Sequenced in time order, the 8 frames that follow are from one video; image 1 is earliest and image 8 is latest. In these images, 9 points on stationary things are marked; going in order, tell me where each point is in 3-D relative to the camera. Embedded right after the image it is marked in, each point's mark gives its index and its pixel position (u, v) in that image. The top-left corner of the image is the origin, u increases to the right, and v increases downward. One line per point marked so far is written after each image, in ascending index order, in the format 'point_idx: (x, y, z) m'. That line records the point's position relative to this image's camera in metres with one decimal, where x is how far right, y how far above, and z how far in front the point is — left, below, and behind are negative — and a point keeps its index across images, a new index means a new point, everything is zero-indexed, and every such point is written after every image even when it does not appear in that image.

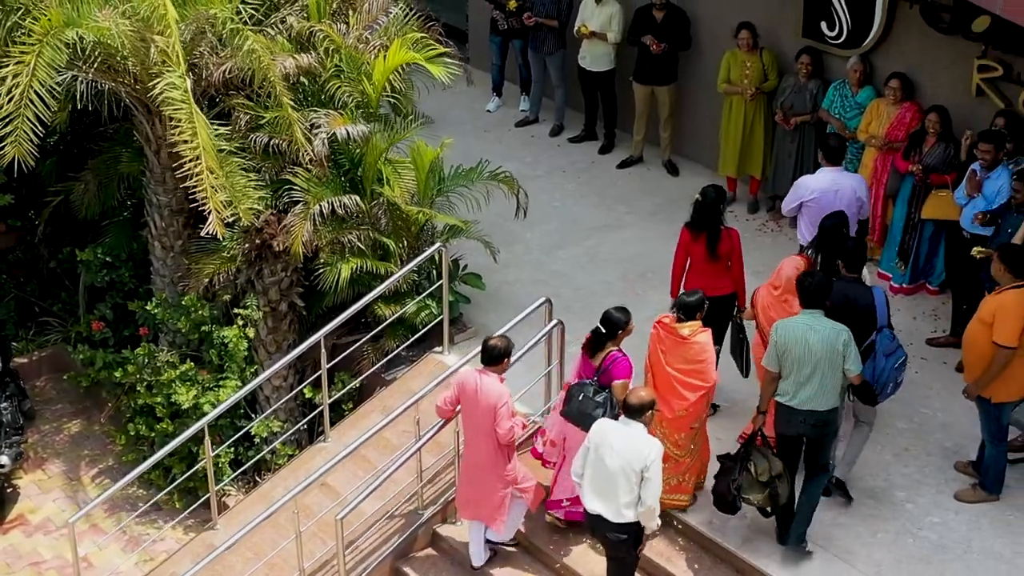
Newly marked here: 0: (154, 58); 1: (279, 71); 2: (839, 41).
0: (-1.5, +0.9, +6.7) m
1: (-0.9, +0.9, +6.7) m
2: (+1.7, +1.2, +8.3) m
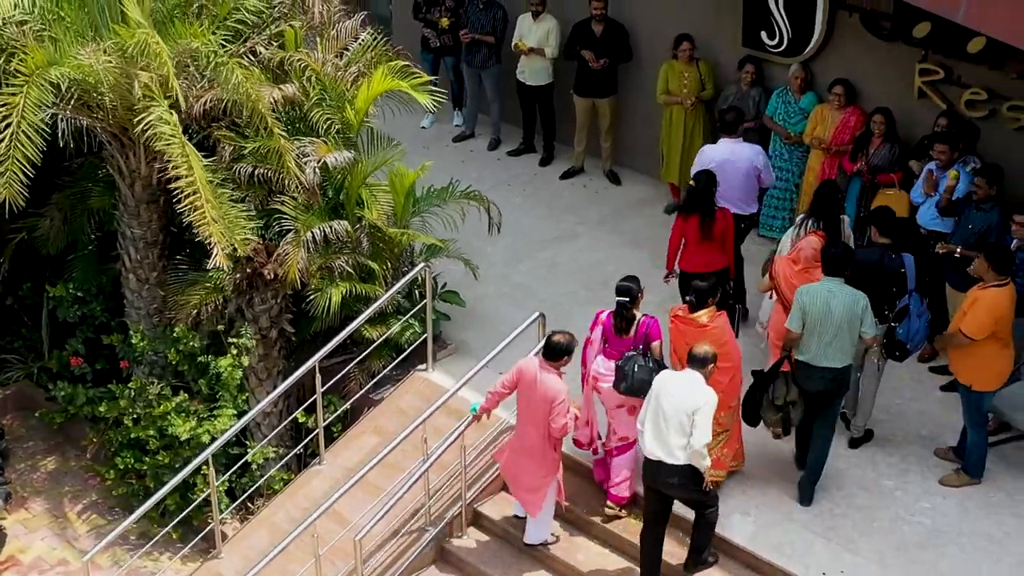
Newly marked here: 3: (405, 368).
0: (-1.5, +0.8, +6.7) m
1: (-1.0, +0.8, +6.8) m
2: (+1.4, +1.3, +8.6) m
3: (-0.5, -0.4, +7.6) m
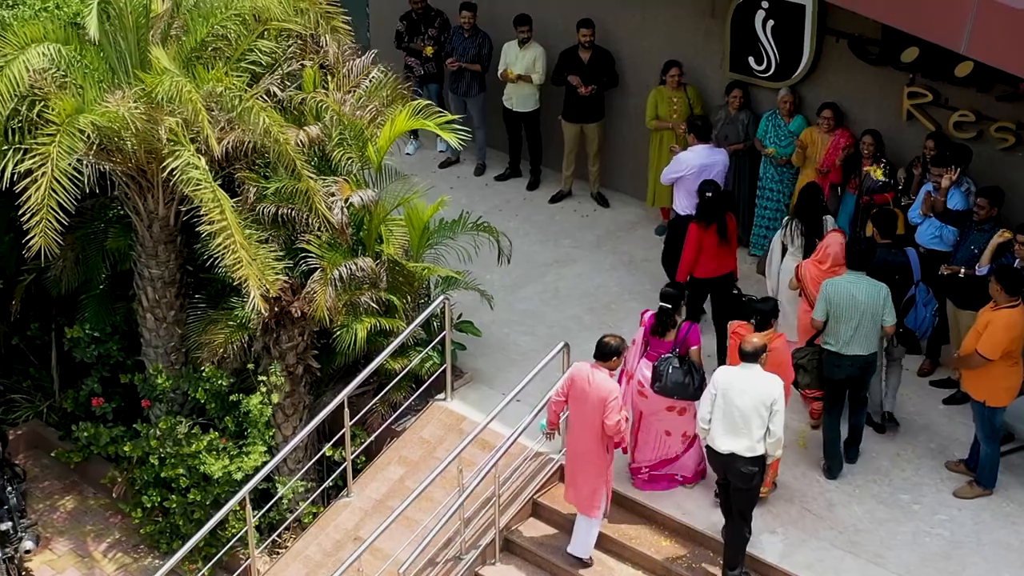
0: (-1.4, +0.6, +6.8) m
1: (-0.9, +0.6, +6.9) m
2: (+1.4, +1.2, +8.9) m
3: (-0.4, -0.5, +7.8) m
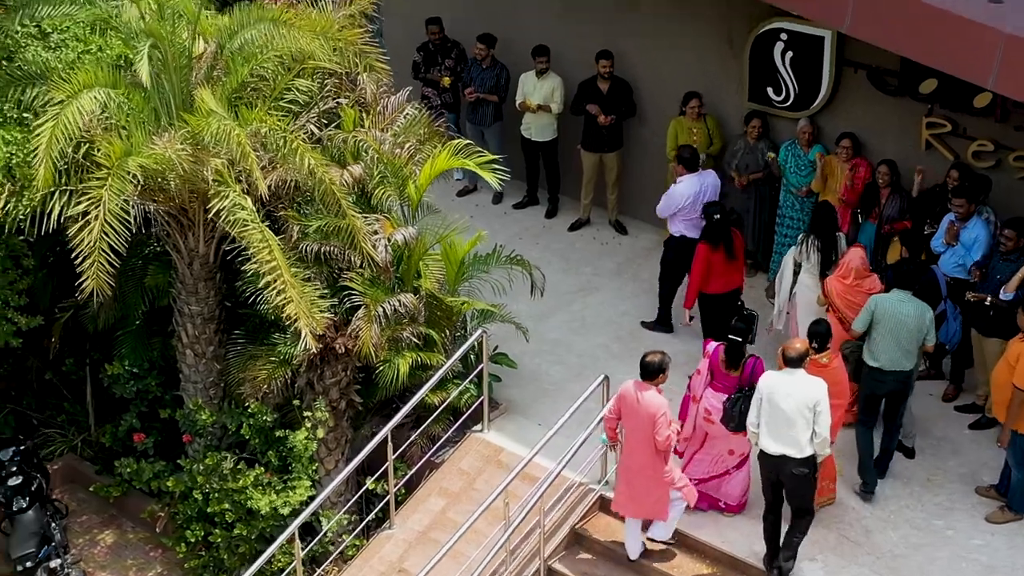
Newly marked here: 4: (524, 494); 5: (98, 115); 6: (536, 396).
0: (-1.3, +0.5, +6.9) m
1: (-0.7, +0.5, +7.1) m
2: (+1.5, +1.0, +9.1) m
3: (-0.2, -0.7, +7.9) m
4: (+0.1, -0.9, +7.3) m
5: (-1.7, +0.7, +6.8) m
6: (+0.1, -0.5, +8.2) m
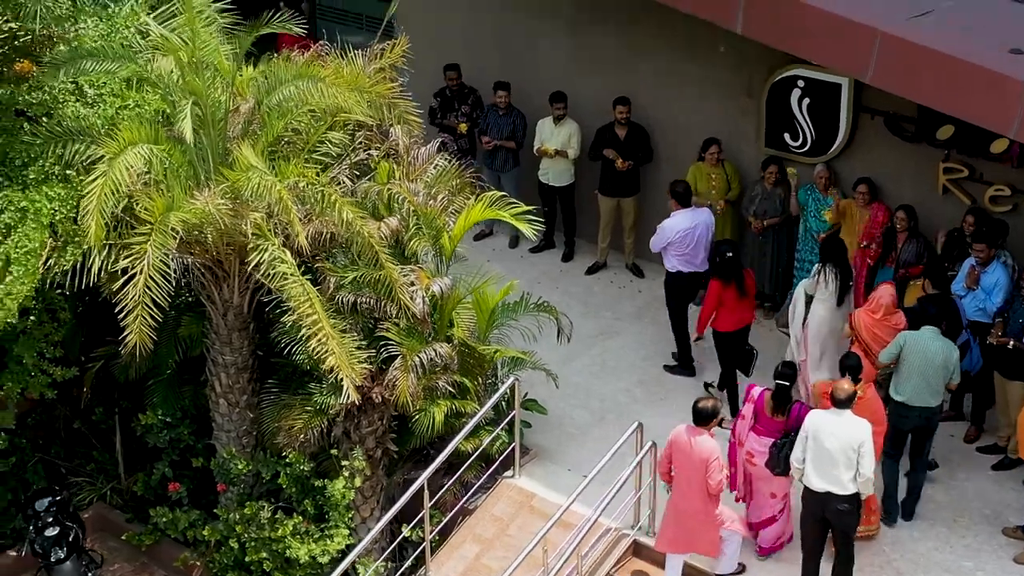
0: (-1.1, +0.2, +7.0) m
1: (-0.6, +0.2, +7.2) m
2: (+1.6, +0.8, +9.2) m
3: (-0.1, -0.9, +8.0) m
4: (+0.2, -1.1, +7.4) m
5: (-1.6, +0.5, +6.9) m
6: (+0.3, -0.8, +8.3) m
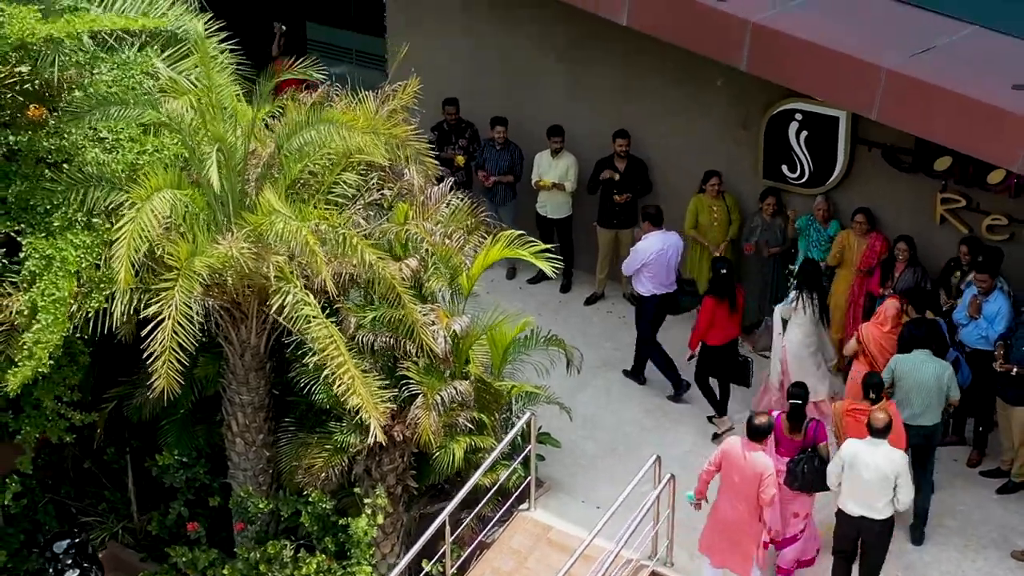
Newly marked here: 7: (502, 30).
0: (-1.0, +0.1, +7.1) m
1: (-0.5, +0.1, +7.3) m
2: (+1.6, +0.6, +9.4) m
3: (0.0, -1.1, +8.1) m
4: (+0.3, -1.3, +7.5) m
5: (-1.5, +0.3, +7.0) m
6: (+0.3, -0.9, +8.4) m
7: (0.0, +1.7, +11.0) m
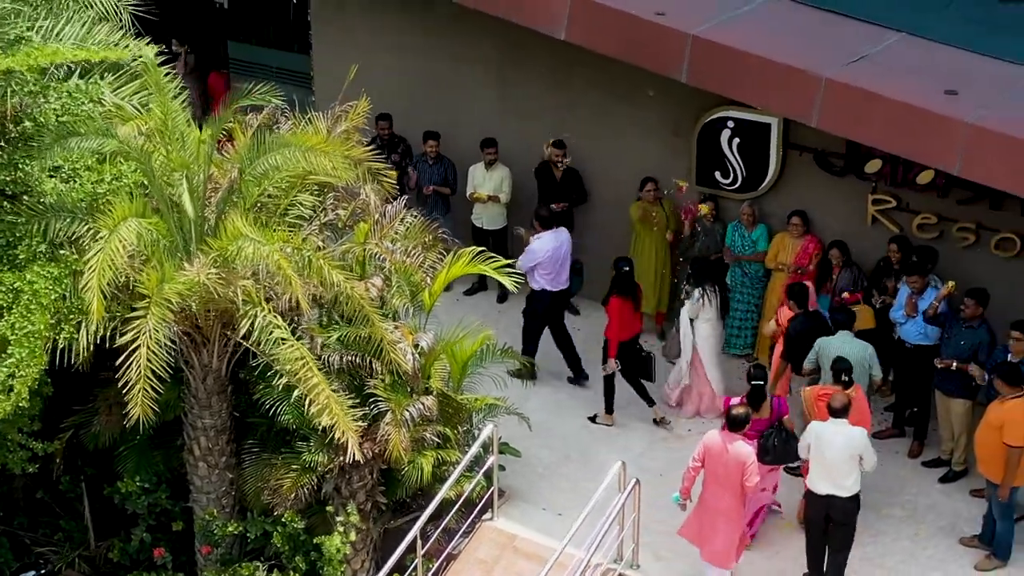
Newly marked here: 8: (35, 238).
0: (-1.2, 0.0, +7.1) m
1: (-0.7, 0.0, +7.3) m
2: (+1.3, +0.6, +9.6) m
3: (-0.2, -1.2, +8.2) m
4: (+0.2, -1.4, +7.7) m
5: (-1.6, +0.2, +7.0) m
6: (+0.1, -1.0, +8.6) m
7: (-0.5, +1.6, +11.1) m
8: (-2.1, +0.2, +7.1) m
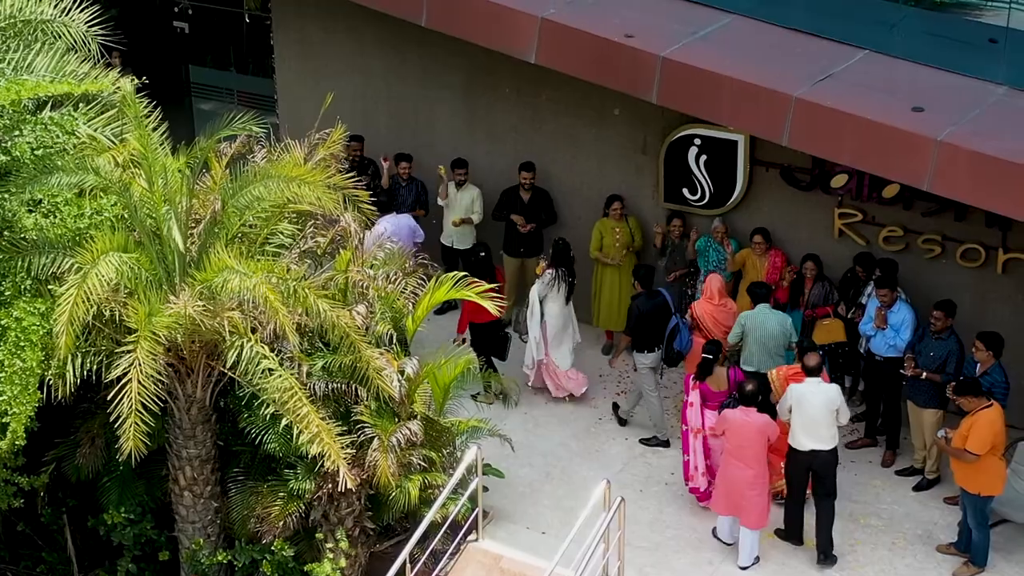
0: (-1.2, -0.2, +7.2) m
1: (-0.7, -0.2, +7.4) m
2: (+1.1, +0.5, +9.8) m
3: (-0.3, -1.3, +8.3) m
4: (+0.1, -1.5, +7.8) m
5: (-1.7, 0.0, +7.0) m
6: (0.0, -1.1, +8.7) m
7: (-0.8, +1.5, +11.2) m
8: (-2.1, +0.1, +7.1) m
